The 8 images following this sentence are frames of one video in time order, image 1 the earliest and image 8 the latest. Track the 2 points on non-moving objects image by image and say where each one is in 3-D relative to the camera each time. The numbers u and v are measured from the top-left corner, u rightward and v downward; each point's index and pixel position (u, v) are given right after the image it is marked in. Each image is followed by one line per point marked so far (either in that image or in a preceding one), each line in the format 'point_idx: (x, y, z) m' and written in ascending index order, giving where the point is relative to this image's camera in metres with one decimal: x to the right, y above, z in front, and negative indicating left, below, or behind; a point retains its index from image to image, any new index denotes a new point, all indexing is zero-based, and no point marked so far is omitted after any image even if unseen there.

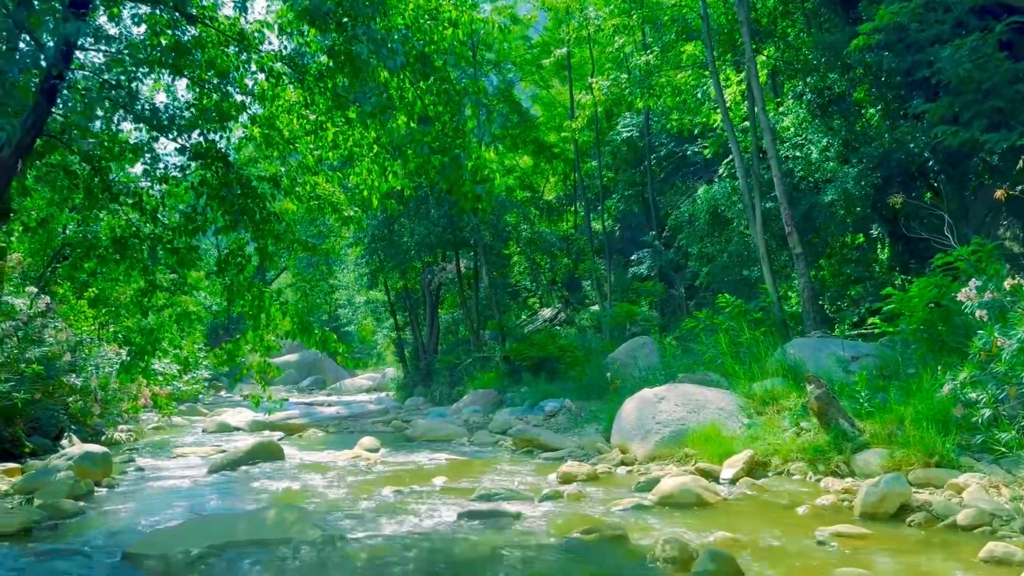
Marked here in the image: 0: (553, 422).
0: (+0.7, -2.4, +15.0) m
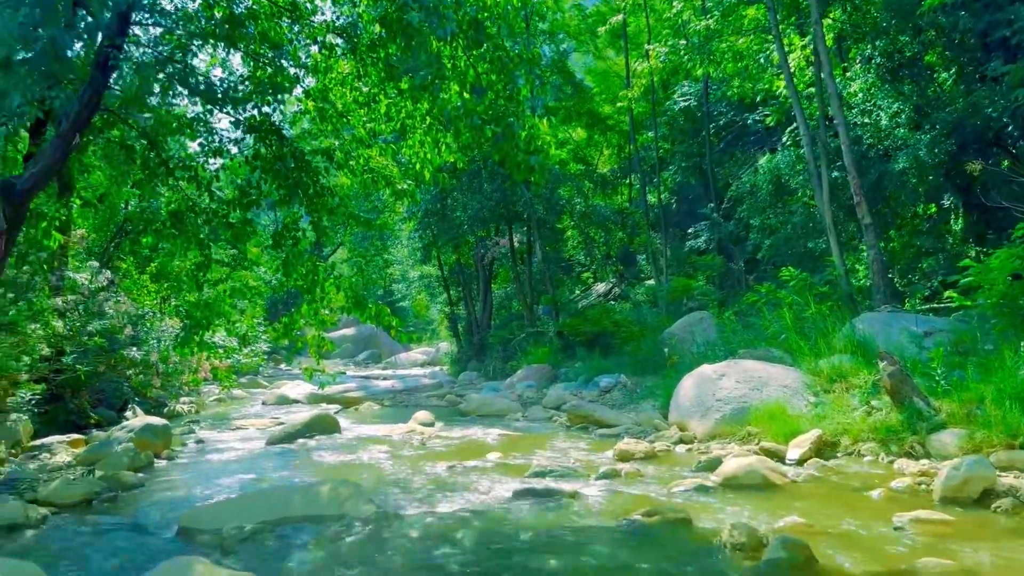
0: (+1.7, -2.0, +14.8) m
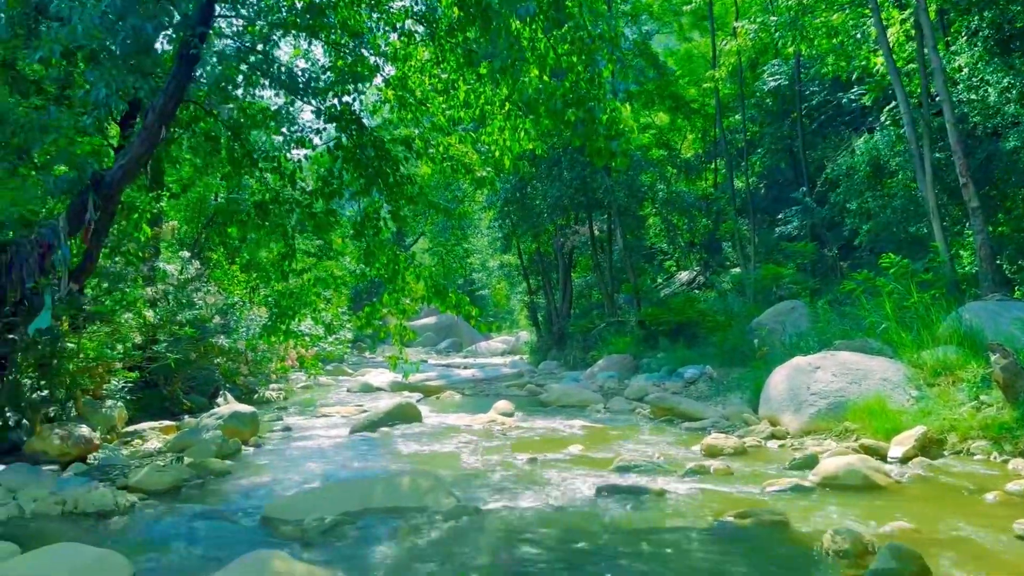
0: (+3.1, -1.8, +14.4) m
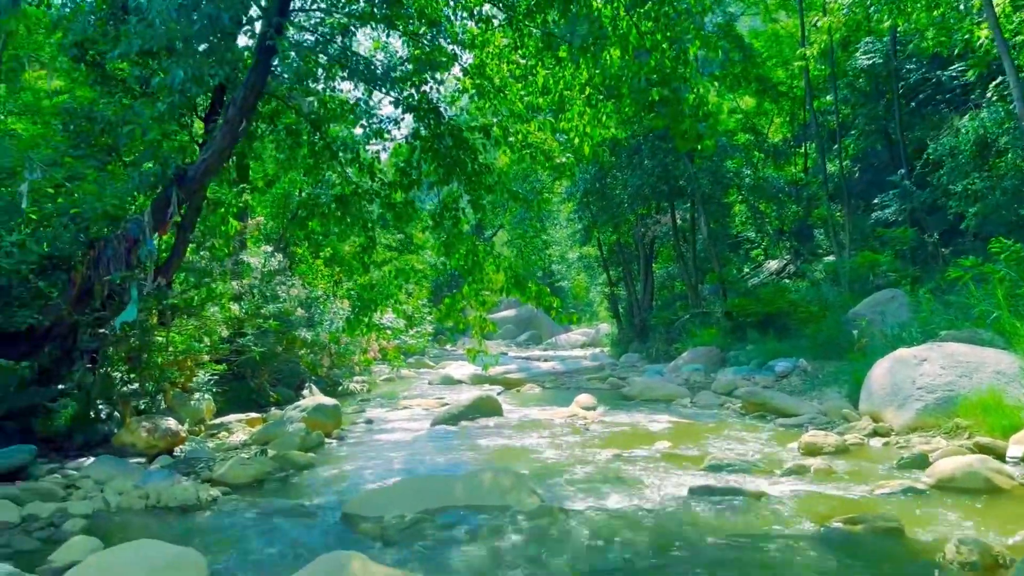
0: (+4.5, -1.6, +13.8) m
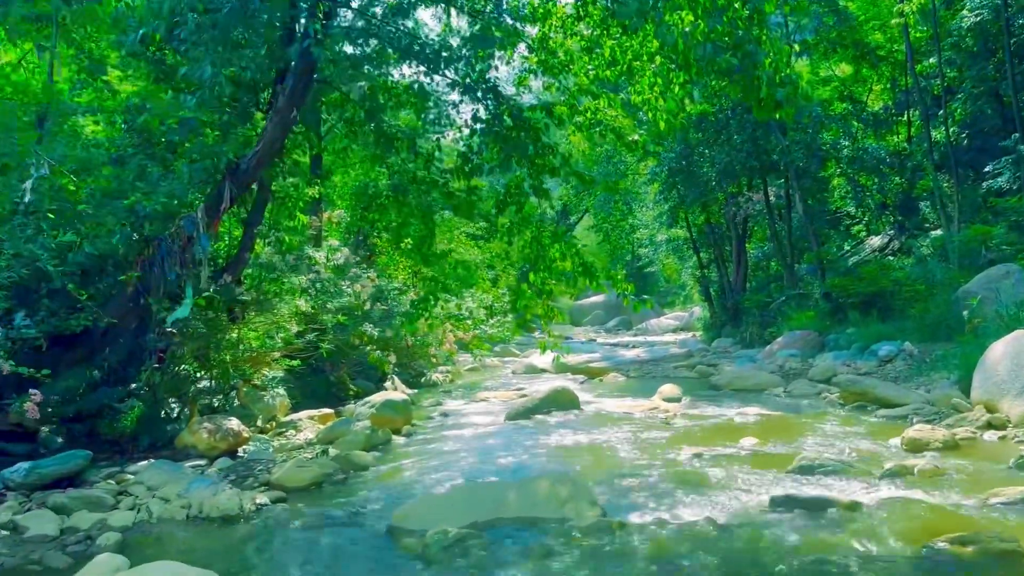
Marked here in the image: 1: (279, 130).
0: (+5.8, -1.2, +12.8) m
1: (-2.1, +1.4, +7.4) m
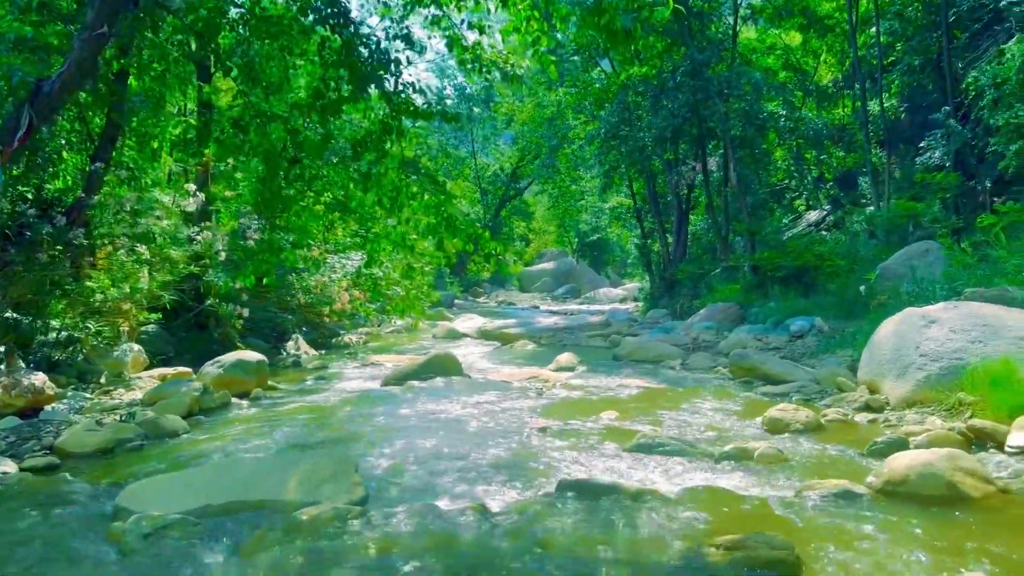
0: (+4.2, -0.8, +12.3) m
1: (-3.4, +1.9, +6.5) m
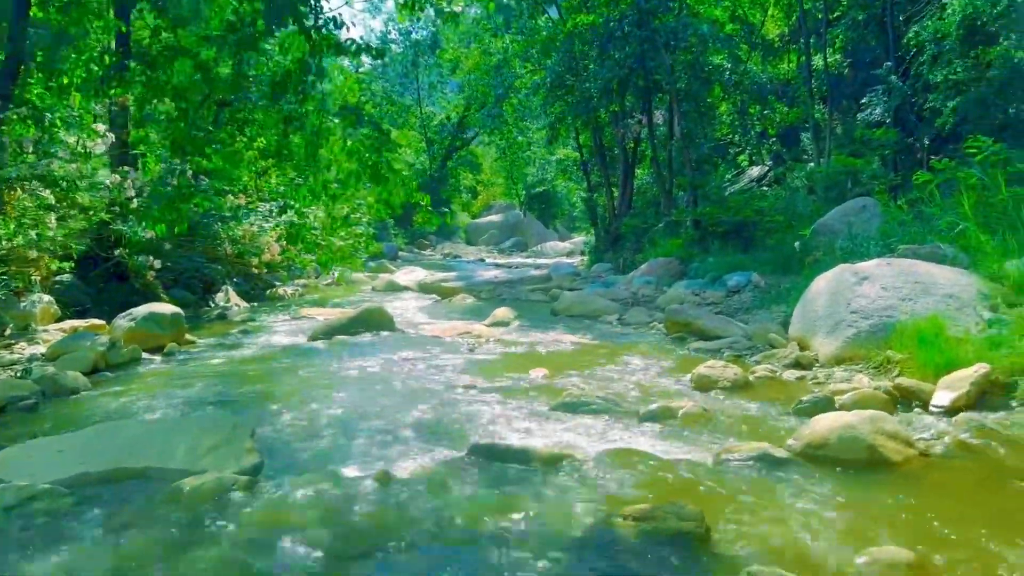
0: (+3.2, -0.2, +12.3) m
1: (-3.9, +2.2, +5.9) m
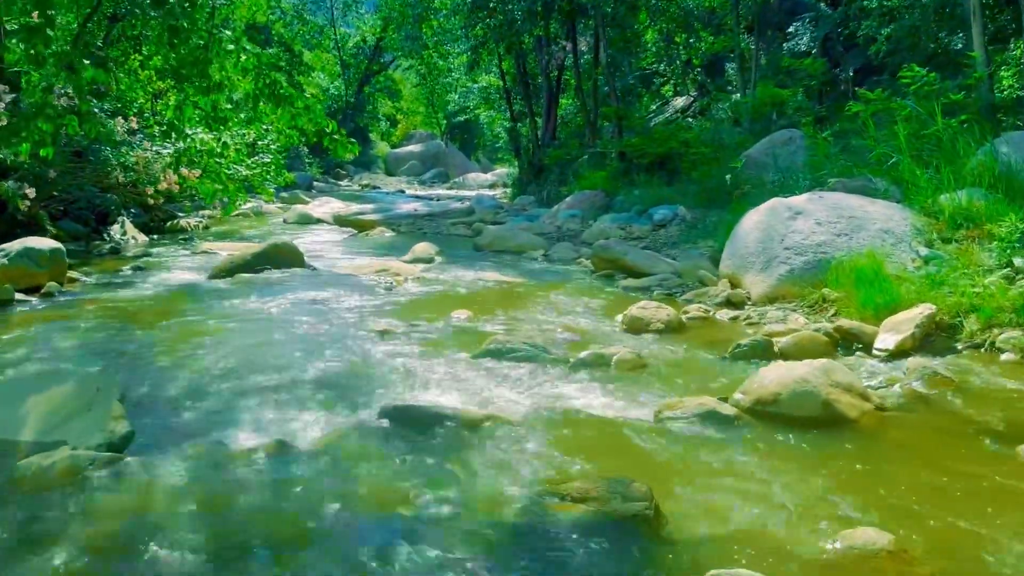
0: (+2.1, +0.8, +12.0) m
1: (-4.4, +2.6, +4.8) m
